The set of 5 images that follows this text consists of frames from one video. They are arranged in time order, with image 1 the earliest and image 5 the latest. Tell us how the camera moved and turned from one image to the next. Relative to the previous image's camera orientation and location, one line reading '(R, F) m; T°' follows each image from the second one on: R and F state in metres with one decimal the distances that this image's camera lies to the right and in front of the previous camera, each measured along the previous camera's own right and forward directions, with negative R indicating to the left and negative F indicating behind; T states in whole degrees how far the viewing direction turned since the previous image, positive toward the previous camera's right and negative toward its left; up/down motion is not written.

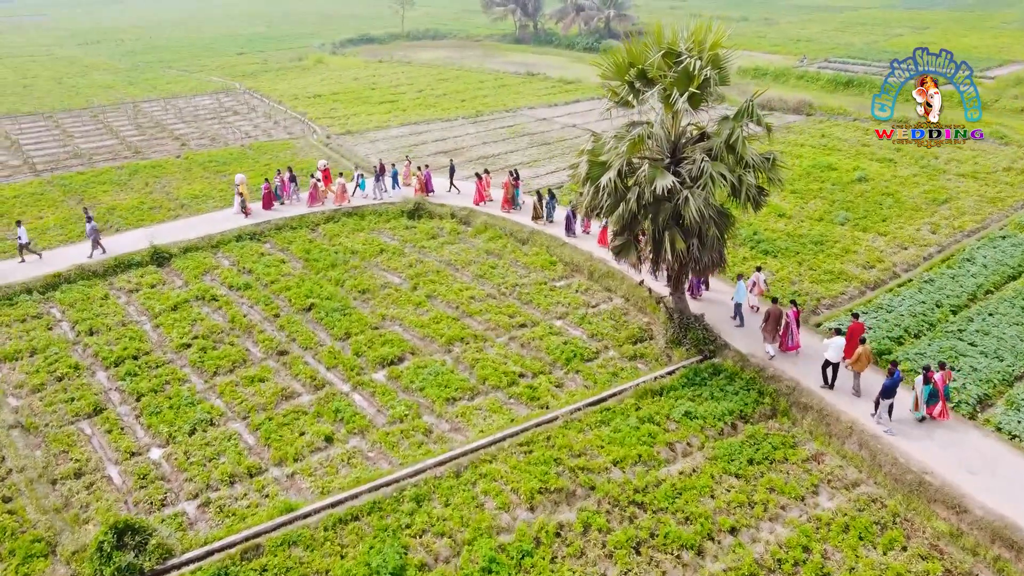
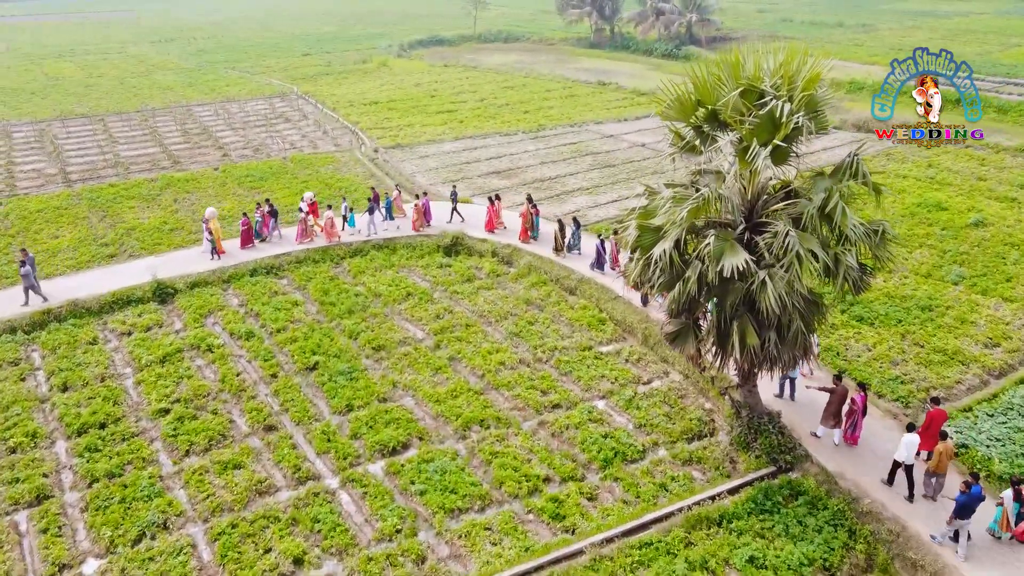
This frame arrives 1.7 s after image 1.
(+0.6, +2.5) m; -5°
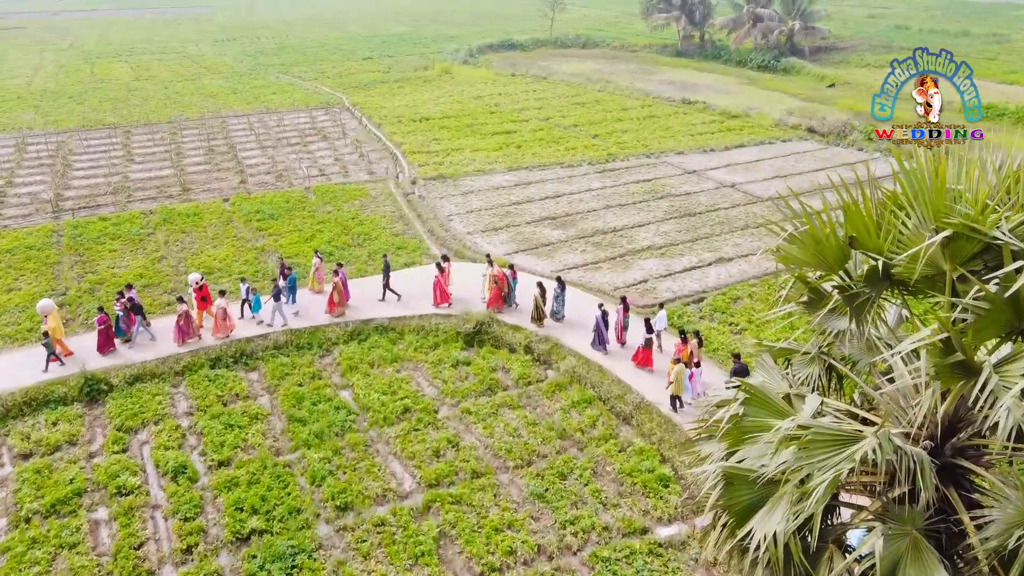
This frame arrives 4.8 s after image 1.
(+0.6, +4.4) m; -5°
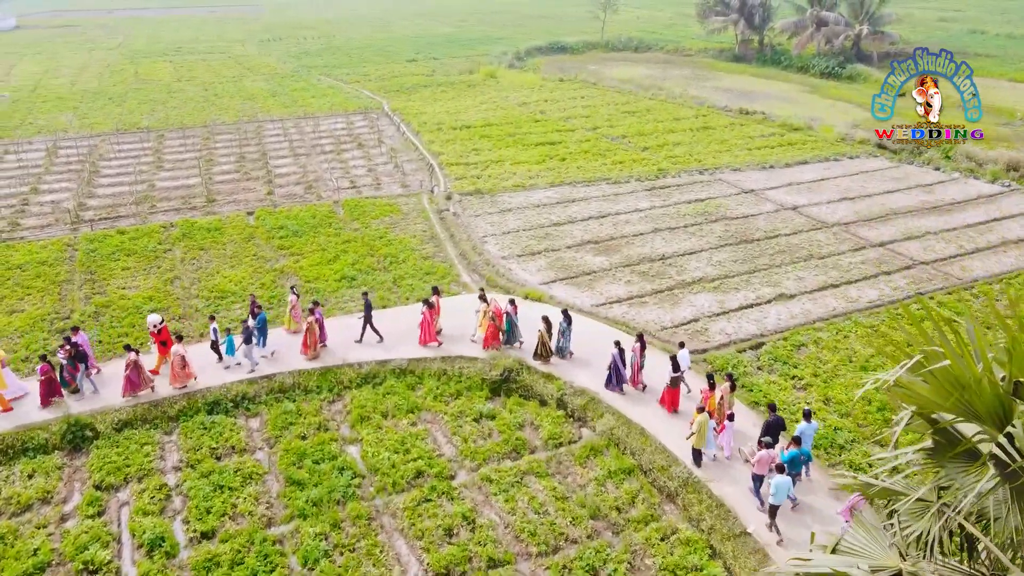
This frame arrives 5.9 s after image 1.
(+0.2, +1.6) m; -3°
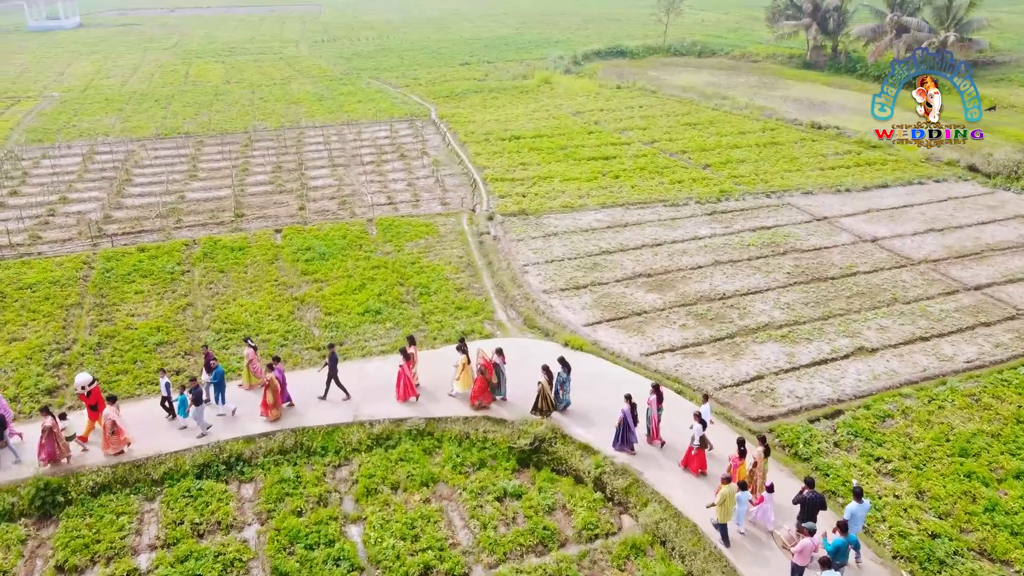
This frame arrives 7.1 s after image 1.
(+0.2, +1.7) m; -4°
